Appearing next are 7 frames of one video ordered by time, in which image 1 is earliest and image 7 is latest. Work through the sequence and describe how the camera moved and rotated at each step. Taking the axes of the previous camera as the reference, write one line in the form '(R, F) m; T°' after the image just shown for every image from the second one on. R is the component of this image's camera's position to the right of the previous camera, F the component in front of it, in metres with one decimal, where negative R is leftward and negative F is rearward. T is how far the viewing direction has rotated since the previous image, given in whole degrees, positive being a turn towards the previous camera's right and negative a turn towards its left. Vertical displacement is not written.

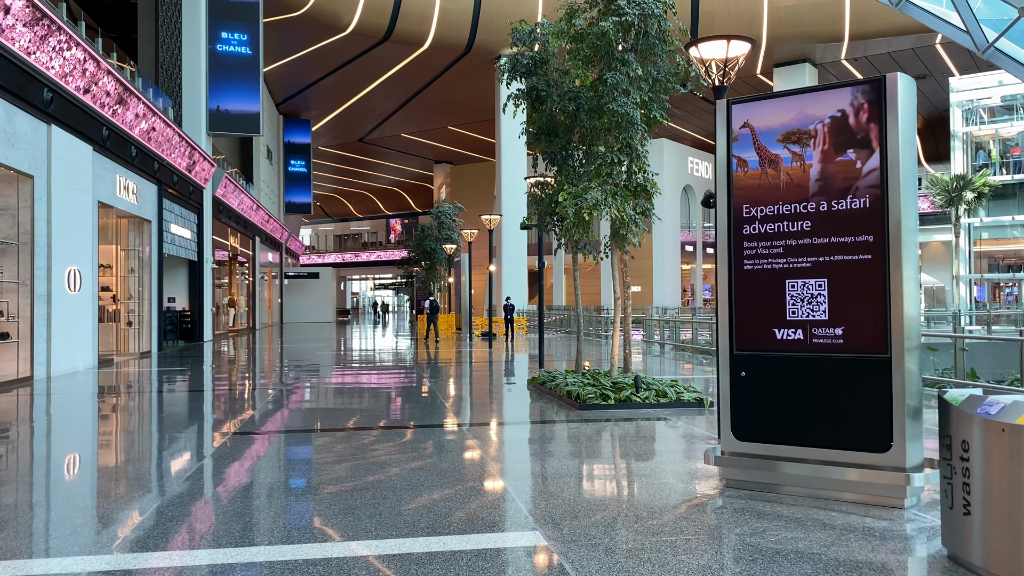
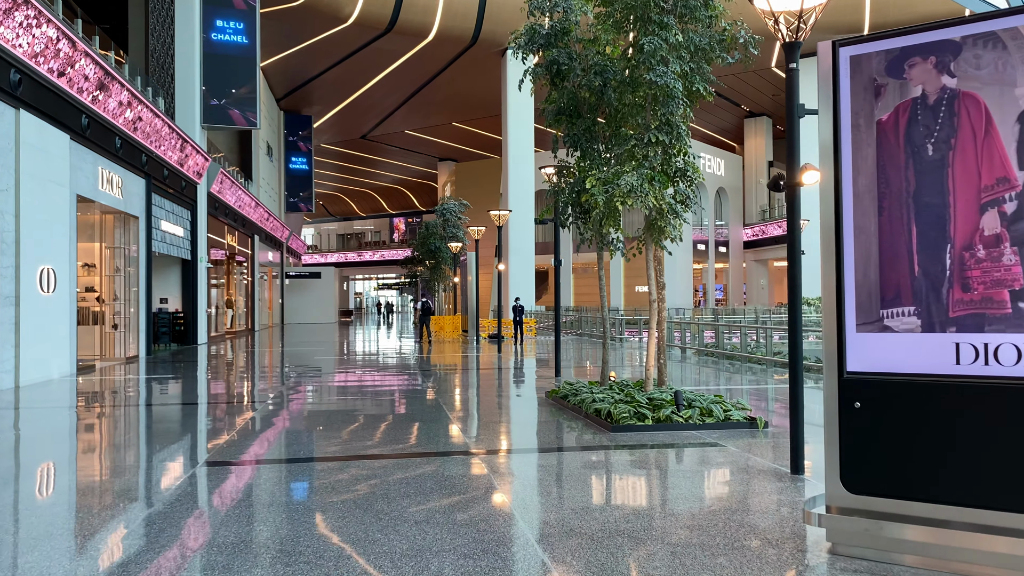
(-0.1, +1.0) m; 0°
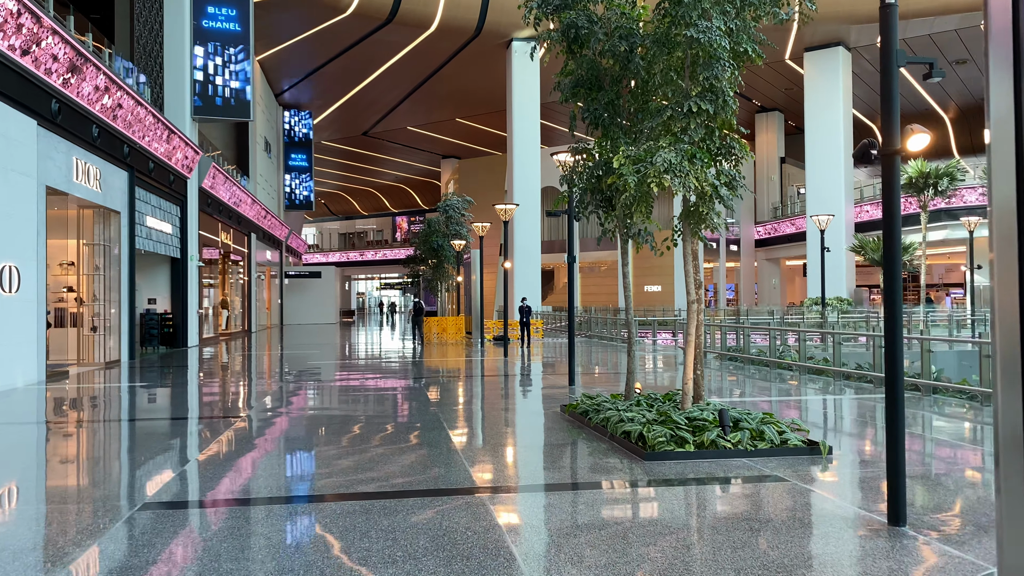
(-0.1, +1.0) m; 0°
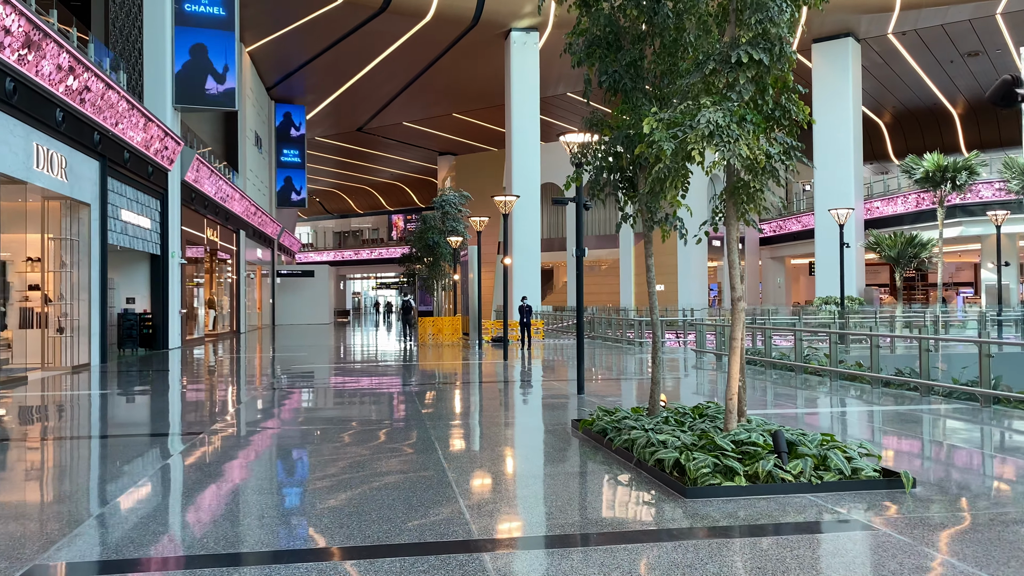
(0.0, +1.0) m; 0°
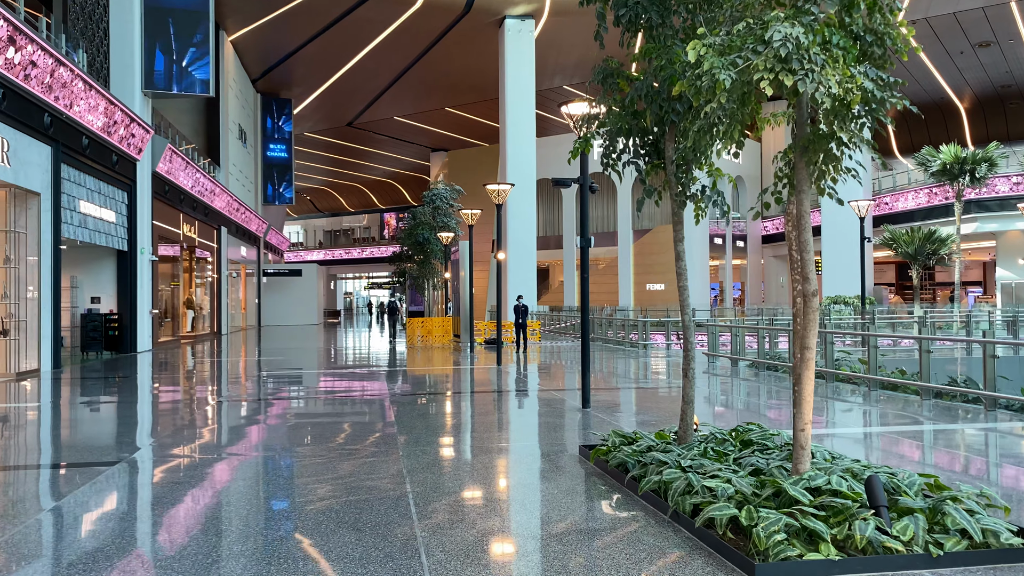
(0.0, +1.2) m; 0°
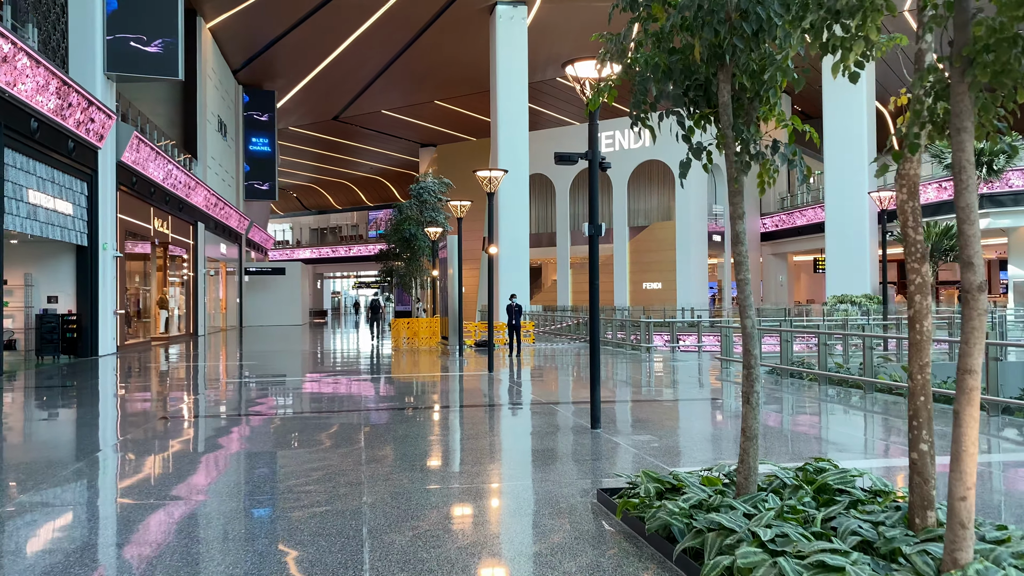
(0.0, +1.2) m; +1°
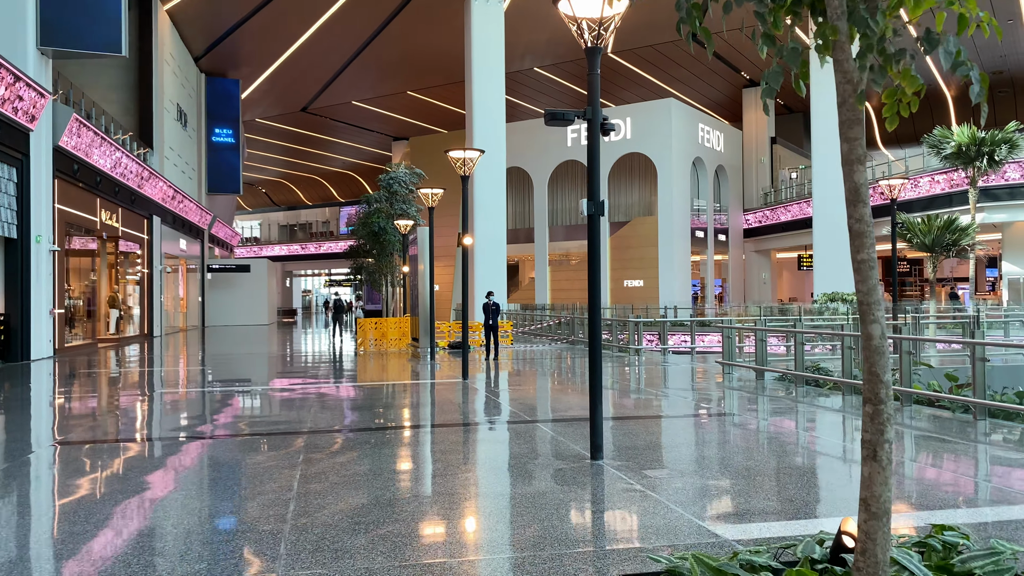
(0.0, +1.3) m; +2°
